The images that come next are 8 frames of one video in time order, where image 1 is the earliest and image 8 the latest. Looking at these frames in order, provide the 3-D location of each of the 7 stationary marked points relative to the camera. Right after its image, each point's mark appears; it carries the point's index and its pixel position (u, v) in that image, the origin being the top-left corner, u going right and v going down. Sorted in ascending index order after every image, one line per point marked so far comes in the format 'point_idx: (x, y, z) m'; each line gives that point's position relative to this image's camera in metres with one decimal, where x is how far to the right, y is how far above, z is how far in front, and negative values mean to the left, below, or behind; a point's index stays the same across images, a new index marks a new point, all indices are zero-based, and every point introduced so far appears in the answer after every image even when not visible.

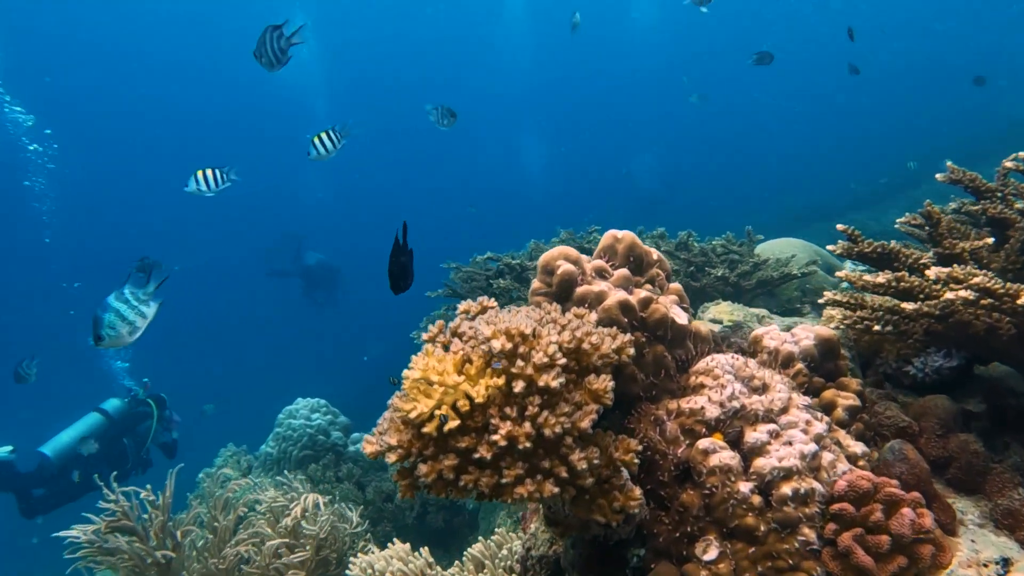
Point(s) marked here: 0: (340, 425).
0: (-2.7, -2.1, +8.0) m
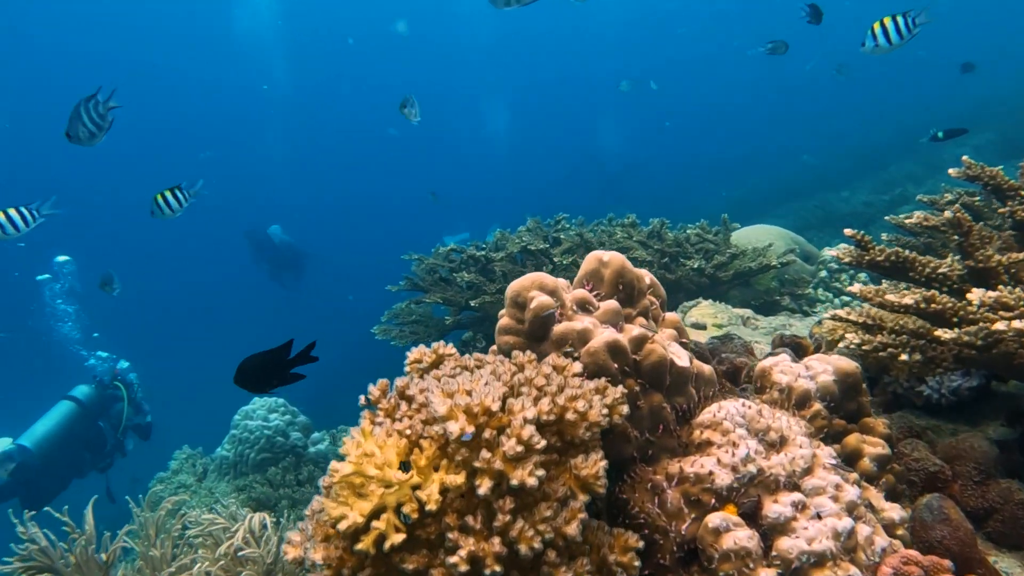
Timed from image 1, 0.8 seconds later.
0: (-3.1, -2.0, +7.5) m
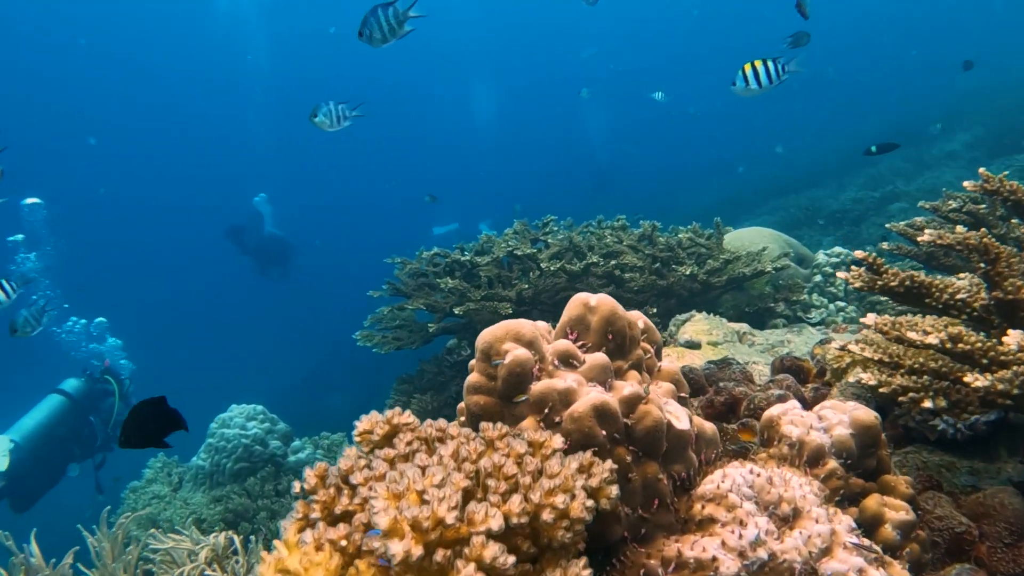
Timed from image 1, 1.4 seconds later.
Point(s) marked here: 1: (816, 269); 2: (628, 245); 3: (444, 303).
0: (-3.3, -2.1, +7.3) m
1: (+4.0, +0.3, +6.8) m
2: (+1.3, +0.5, +5.9) m
3: (-0.8, -0.2, +6.1) m
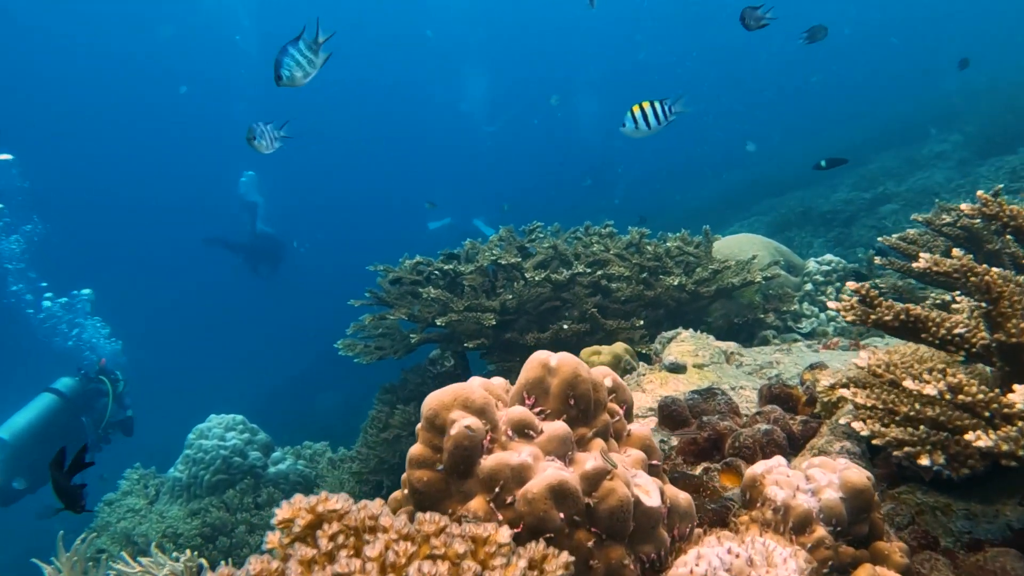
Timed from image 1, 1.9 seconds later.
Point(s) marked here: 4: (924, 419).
0: (-3.5, -2.2, +7.1) m
1: (+3.8, +0.1, +6.7) m
2: (+1.2, +0.4, +5.8) m
3: (-1.0, -0.3, +5.9) m
4: (+1.5, -0.5, +1.9) m
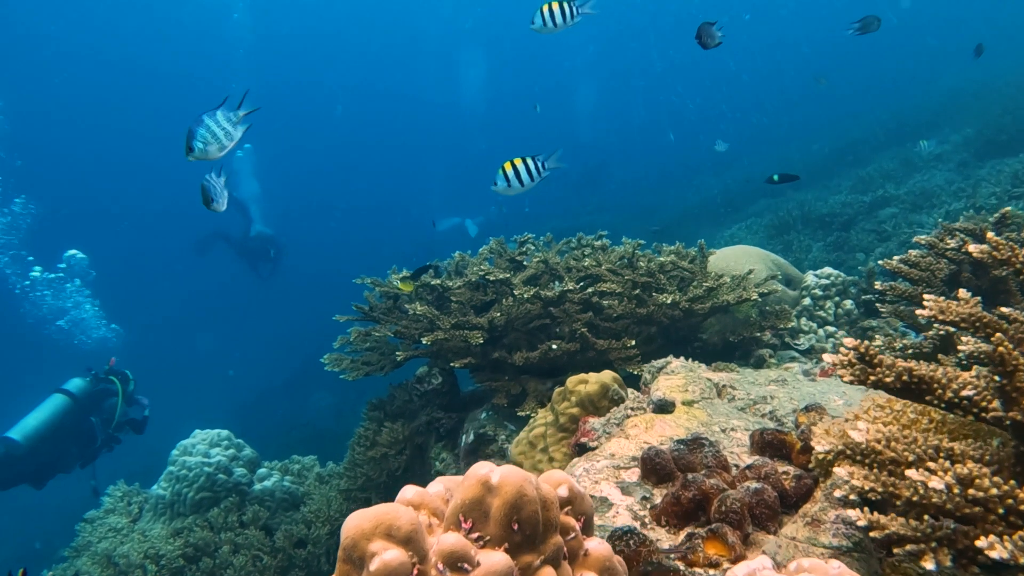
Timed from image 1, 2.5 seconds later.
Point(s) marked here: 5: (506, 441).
0: (-3.6, -2.3, +7.0) m
1: (+3.7, 0.0, +6.5) m
2: (+1.0, +0.2, +5.6) m
3: (-1.1, -0.5, +5.8) m
4: (+1.3, -0.6, +1.7) m
5: (-0.1, -1.5, +5.2) m
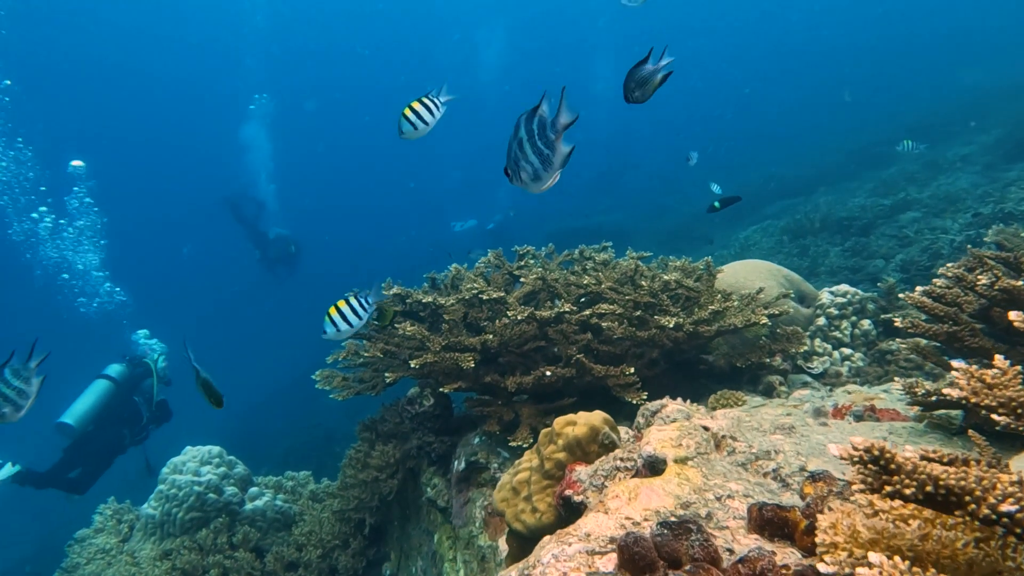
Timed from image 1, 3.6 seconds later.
0: (-3.7, -2.5, +6.8) m
1: (+3.7, -0.2, +6.1) m
2: (+1.0, 0.0, +5.3) m
3: (-1.2, -0.7, +5.6) m
4: (+1.2, -0.9, +1.4) m
5: (-0.1, -1.7, +4.9) m
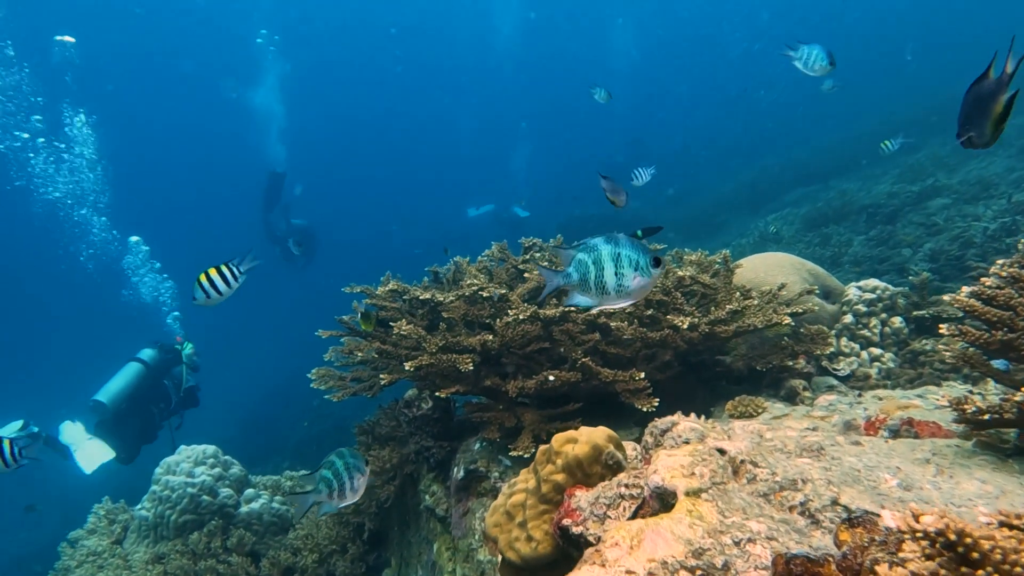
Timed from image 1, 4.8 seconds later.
0: (-3.6, -2.4, +6.6) m
1: (+3.7, -0.2, +5.7) m
2: (+1.0, 0.0, +4.9) m
3: (-1.1, -0.6, +5.3) m
4: (+1.1, -0.9, +1.0) m
5: (-0.1, -1.7, +4.6) m
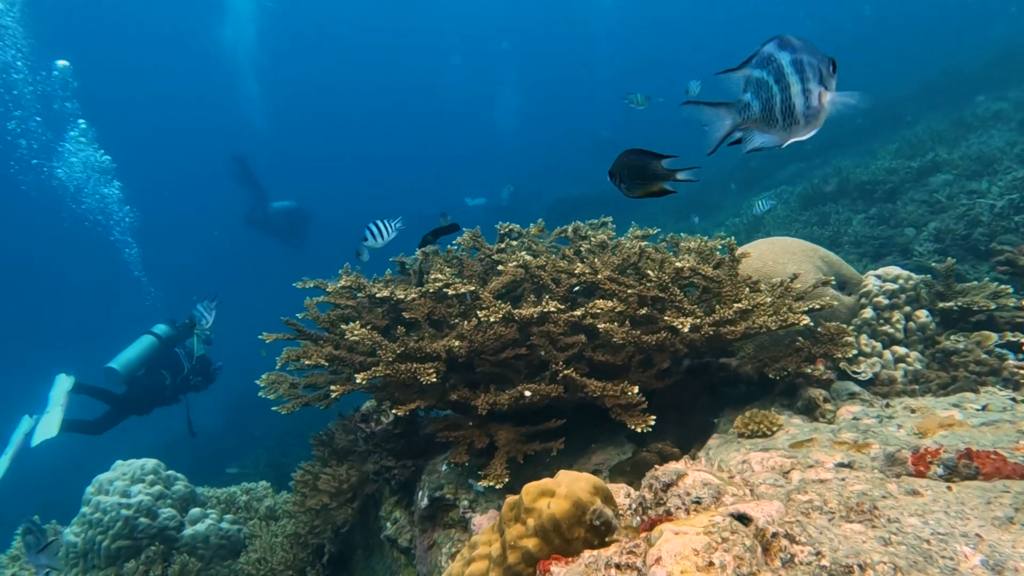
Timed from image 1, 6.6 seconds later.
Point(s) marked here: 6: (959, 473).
0: (-3.8, -2.4, +5.9) m
1: (+3.5, -0.1, +5.0) m
2: (+0.8, +0.1, +4.2) m
3: (-1.4, -0.6, +4.5) m
4: (+0.9, -1.0, +0.4) m
5: (-0.3, -1.7, +3.9) m
6: (+2.3, -0.9, +2.6) m
